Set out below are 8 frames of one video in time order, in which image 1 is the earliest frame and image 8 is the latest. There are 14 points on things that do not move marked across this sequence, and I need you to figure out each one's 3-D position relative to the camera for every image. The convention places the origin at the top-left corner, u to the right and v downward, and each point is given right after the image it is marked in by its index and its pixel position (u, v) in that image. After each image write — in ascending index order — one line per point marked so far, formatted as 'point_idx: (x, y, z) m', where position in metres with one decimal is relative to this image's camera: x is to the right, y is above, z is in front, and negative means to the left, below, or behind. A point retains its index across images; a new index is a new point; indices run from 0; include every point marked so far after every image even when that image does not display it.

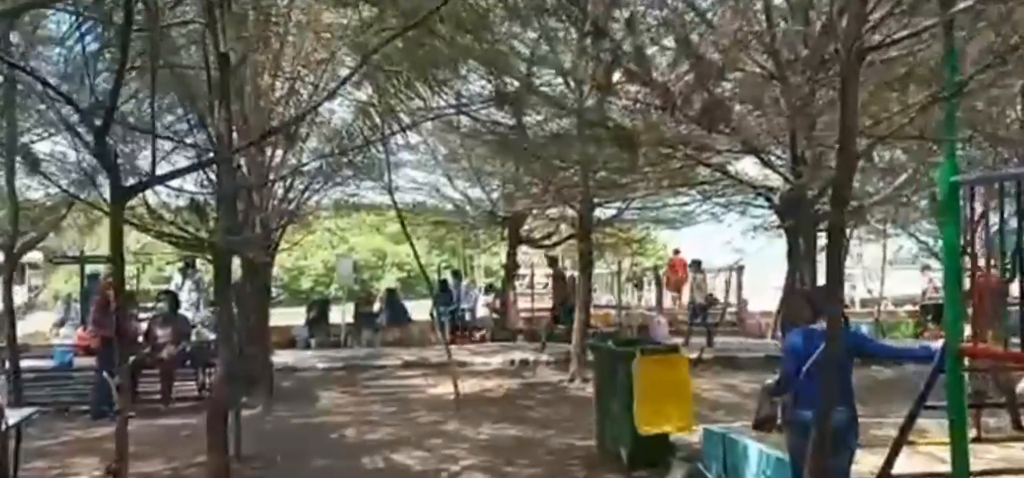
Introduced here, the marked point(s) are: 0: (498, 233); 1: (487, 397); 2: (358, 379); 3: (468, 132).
0: (-0.3, +0.1, +18.7) m
1: (-0.3, -1.9, +11.7) m
2: (-2.1, -1.9, +13.5) m
3: (-0.3, +1.0, +10.2) m
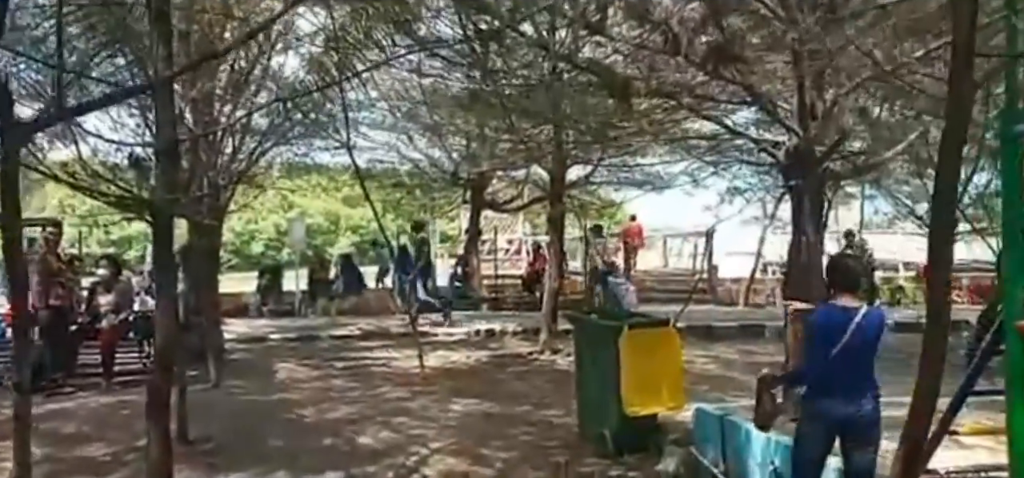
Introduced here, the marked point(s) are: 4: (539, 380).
0: (-1.0, +0.8, +17.9) m
1: (-0.6, -1.5, +11.0) m
2: (-2.5, -1.4, +12.6) m
3: (-0.6, +1.4, +9.4) m
4: (+0.2, -1.5, +10.3) m
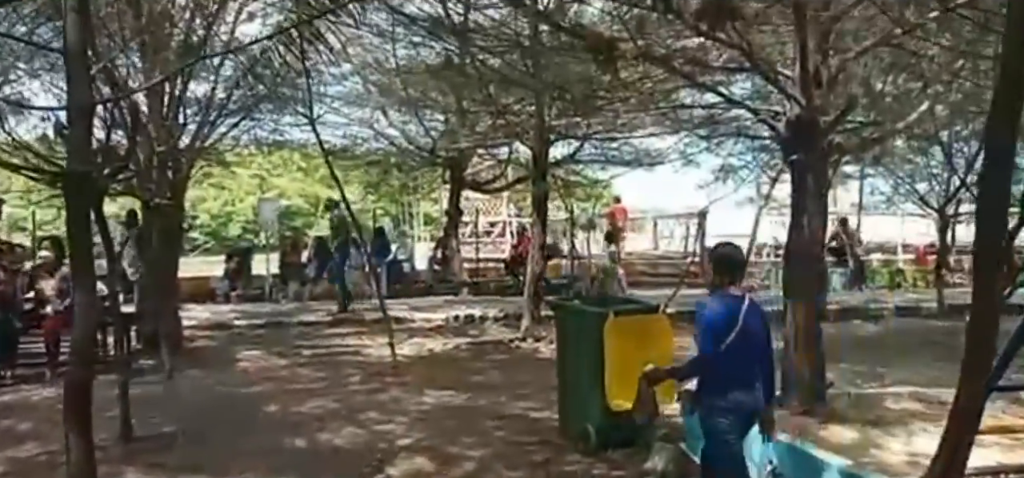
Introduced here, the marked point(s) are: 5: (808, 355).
0: (-1.3, +1.1, +17.3) m
1: (-0.9, -1.3, +10.4) m
2: (-2.8, -1.2, +12.0) m
3: (-0.8, +1.6, +8.8) m
4: (0.0, -1.3, +9.7) m
5: (+1.8, -0.7, +6.3) m
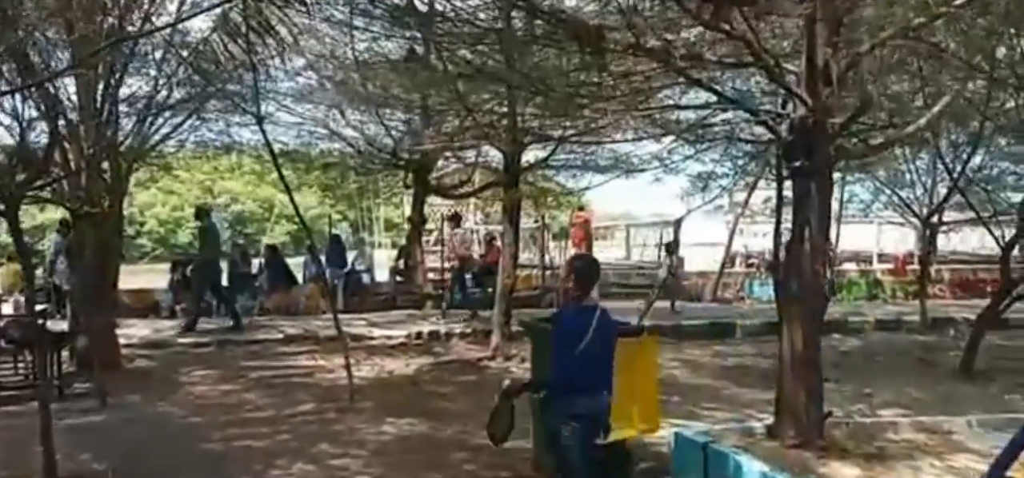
0: (-1.8, +0.9, +16.5) m
1: (-1.2, -1.4, +9.6) m
2: (-3.1, -1.3, +11.2) m
3: (-1.1, +1.5, +8.0) m
4: (-0.2, -1.4, +8.9) m
5: (+1.7, -0.8, +5.7) m
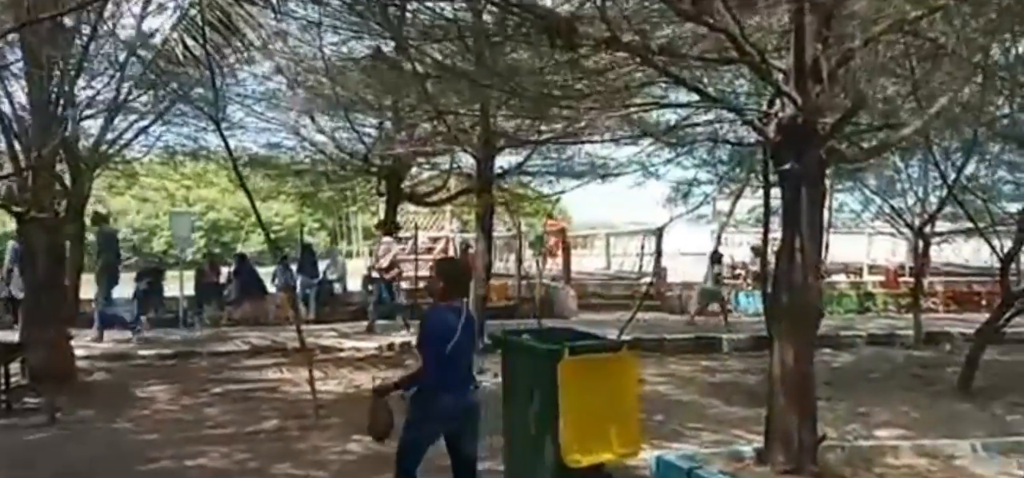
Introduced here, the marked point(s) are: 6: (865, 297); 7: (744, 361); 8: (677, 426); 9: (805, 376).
0: (-2.1, +0.8, +16.1) m
1: (-1.4, -1.4, +9.2) m
2: (-3.4, -1.4, +10.7) m
3: (-1.2, +1.4, +7.6) m
4: (-0.5, -1.5, +8.5) m
5: (+1.5, -0.8, +5.3) m
6: (+6.6, -1.1, +19.0) m
7: (+2.9, -1.5, +12.5) m
8: (+1.3, -1.5, +8.1) m
9: (+1.6, -0.7, +5.3) m
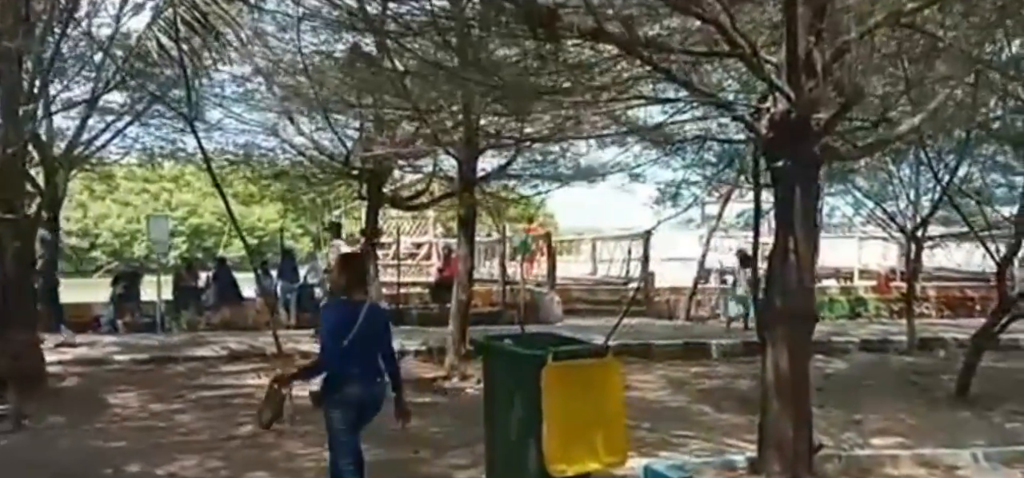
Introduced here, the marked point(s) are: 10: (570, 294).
0: (-2.4, +0.7, +15.8) m
1: (-1.5, -1.5, +8.9) m
2: (-3.5, -1.4, +10.4) m
3: (-1.4, +1.4, +7.4) m
4: (-0.6, -1.5, +8.3) m
5: (+1.4, -0.8, +5.1) m
6: (+6.3, -1.2, +18.8) m
7: (+2.7, -1.6, +12.3) m
8: (+1.2, -1.5, +7.8) m
9: (+1.5, -0.7, +5.1) m
10: (+1.1, -1.0, +18.9) m
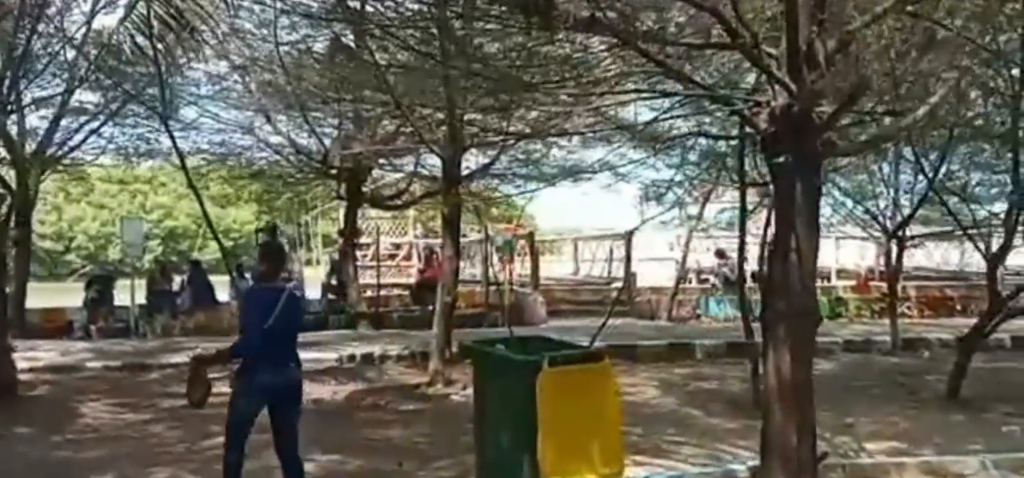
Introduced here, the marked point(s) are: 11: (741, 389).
0: (-2.7, +0.7, +15.6) m
1: (-1.7, -1.5, +8.7) m
2: (-3.7, -1.5, +10.2) m
3: (-1.5, +1.4, +7.2) m
4: (-0.7, -1.5, +8.1) m
5: (+1.4, -0.8, +4.9) m
6: (+5.9, -1.2, +18.8) m
7: (+2.5, -1.6, +12.2) m
8: (+1.1, -1.5, +7.7) m
9: (+1.4, -0.7, +5.0) m
10: (+0.7, -1.0, +18.7) m
11: (+2.3, -1.5, +10.4) m
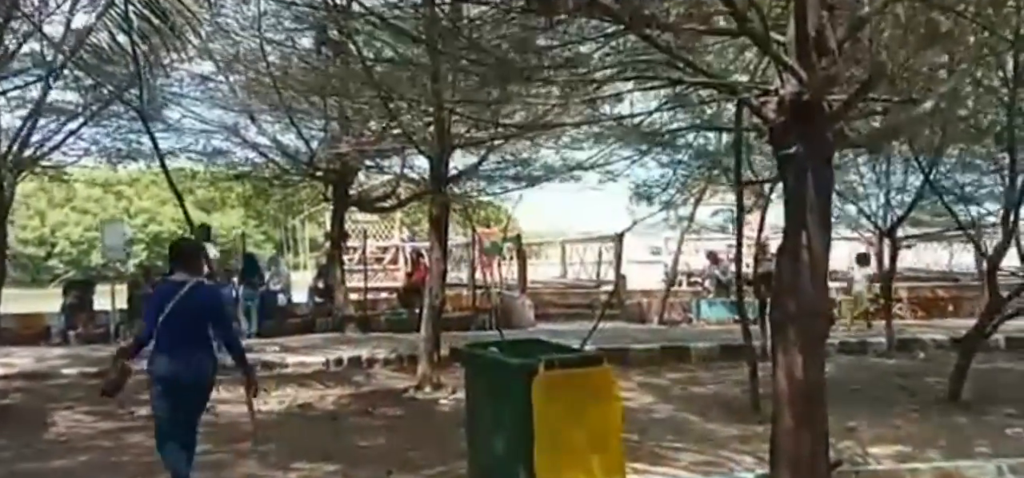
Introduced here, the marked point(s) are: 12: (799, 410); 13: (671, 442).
0: (-2.9, +0.7, +15.4) m
1: (-1.7, -1.5, +8.5) m
2: (-3.8, -1.5, +9.9) m
3: (-1.5, +1.4, +6.9) m
4: (-0.8, -1.5, +7.9) m
5: (+1.4, -0.8, +4.8) m
6: (+5.7, -1.2, +18.6) m
7: (+2.4, -1.6, +12.0) m
8: (+1.0, -1.5, +7.5) m
9: (+1.4, -0.7, +4.8) m
10: (+0.5, -1.1, +18.5) m
11: (+2.2, -1.6, +10.2) m
12: (+1.3, -0.8, +4.7) m
13: (+1.2, -1.5, +7.6) m
